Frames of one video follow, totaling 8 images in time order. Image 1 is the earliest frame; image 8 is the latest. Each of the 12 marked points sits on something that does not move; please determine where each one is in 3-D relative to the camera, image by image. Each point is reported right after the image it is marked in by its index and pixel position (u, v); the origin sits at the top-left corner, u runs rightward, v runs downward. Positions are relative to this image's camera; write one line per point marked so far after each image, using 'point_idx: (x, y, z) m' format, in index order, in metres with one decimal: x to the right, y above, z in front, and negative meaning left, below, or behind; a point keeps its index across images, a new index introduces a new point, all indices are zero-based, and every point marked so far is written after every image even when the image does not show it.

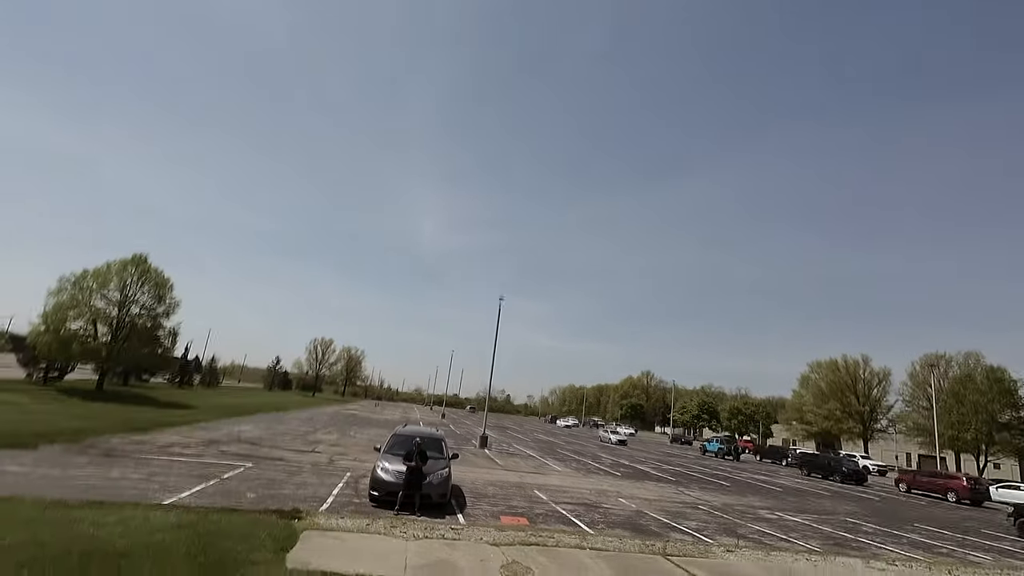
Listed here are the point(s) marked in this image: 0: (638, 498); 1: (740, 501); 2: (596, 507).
0: (+4.5, -7.3, +16.6) m
1: (+8.4, -7.8, +17.4) m
2: (+2.6, -6.5, +14.1) m
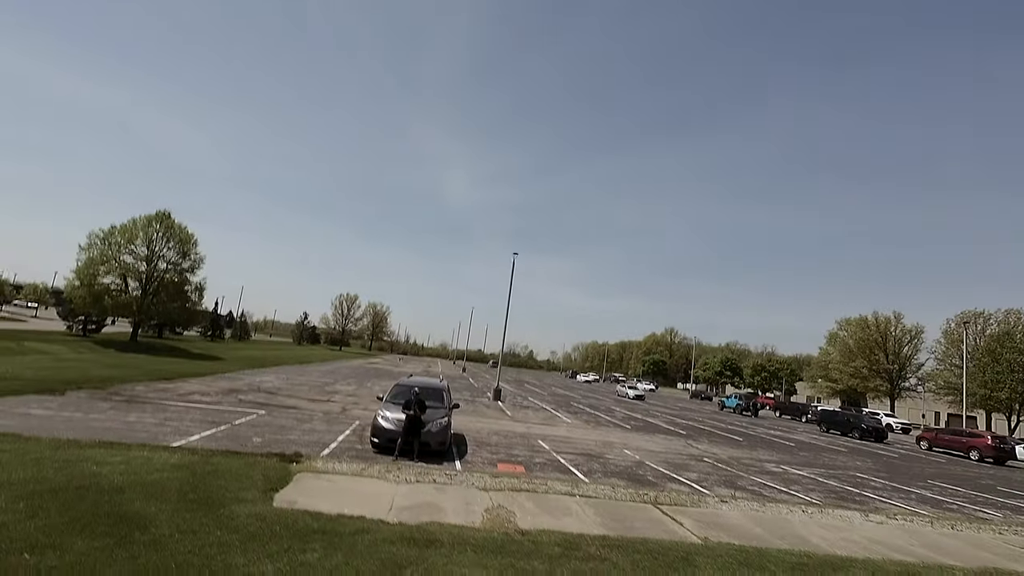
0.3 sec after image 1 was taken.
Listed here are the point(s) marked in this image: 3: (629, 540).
0: (+4.7, -5.7, +16.7) m
1: (+8.5, -6.0, +17.3) m
2: (+2.6, -5.0, +14.2) m
3: (+1.3, -2.9, +5.4) m
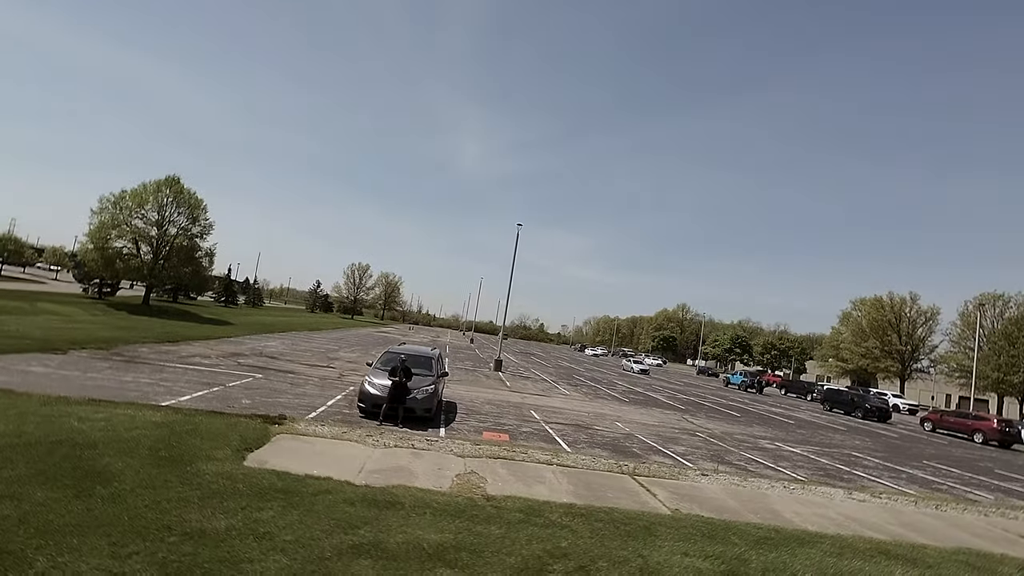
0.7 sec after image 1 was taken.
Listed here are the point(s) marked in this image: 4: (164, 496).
0: (+4.4, -4.7, +16.6) m
1: (+8.2, -5.2, +17.3) m
2: (+2.3, -4.2, +14.2) m
3: (+0.9, -2.5, +5.3) m
4: (-3.7, -2.2, +5.1) m
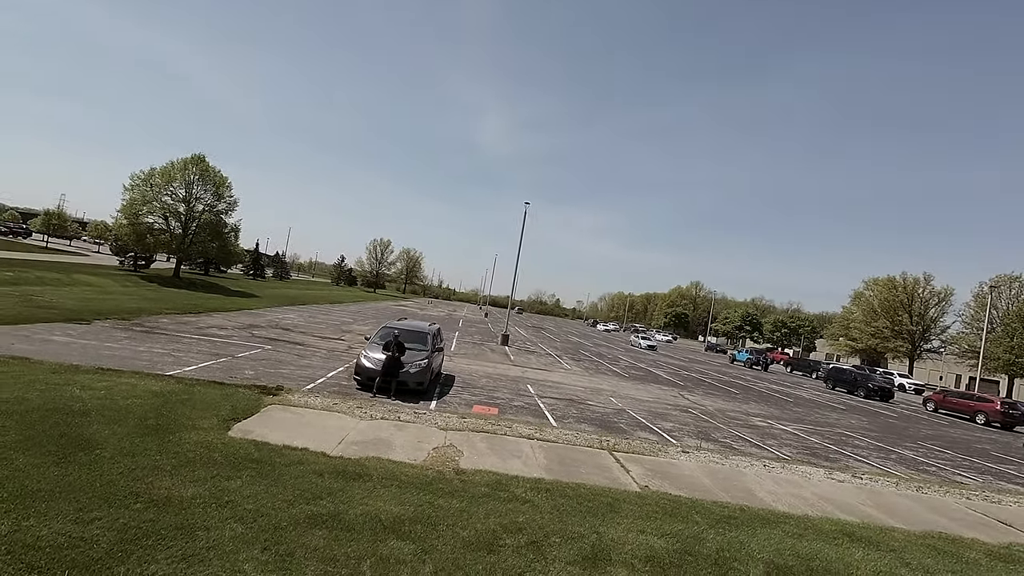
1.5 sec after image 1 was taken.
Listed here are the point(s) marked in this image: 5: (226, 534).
0: (+4.2, -3.9, +16.7) m
1: (+8.1, -4.4, +17.3) m
2: (+2.1, -3.5, +14.2) m
3: (+0.6, -2.2, +5.4) m
4: (-4.0, -1.9, +5.2) m
5: (-2.0, -1.7, +3.3) m
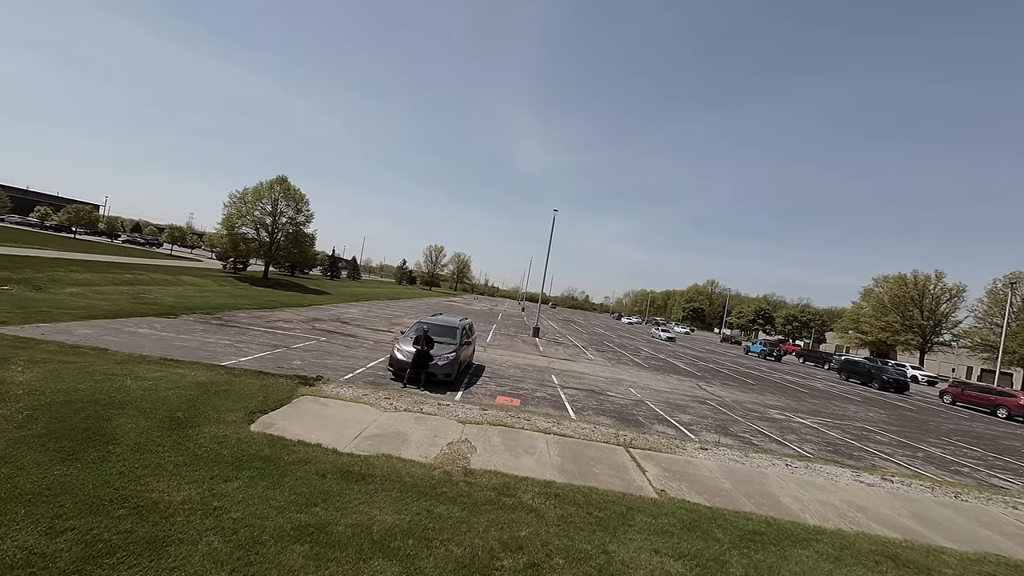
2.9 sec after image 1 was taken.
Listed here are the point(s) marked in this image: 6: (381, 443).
0: (+4.6, -3.4, +16.3) m
1: (+8.5, -3.9, +16.8) m
2: (+2.4, -3.1, +13.9) m
3: (+0.6, -2.1, +5.0) m
4: (-4.0, -1.8, +4.9) m
5: (-2.0, -1.7, +3.1) m
6: (-1.9, -2.1, +6.6) m
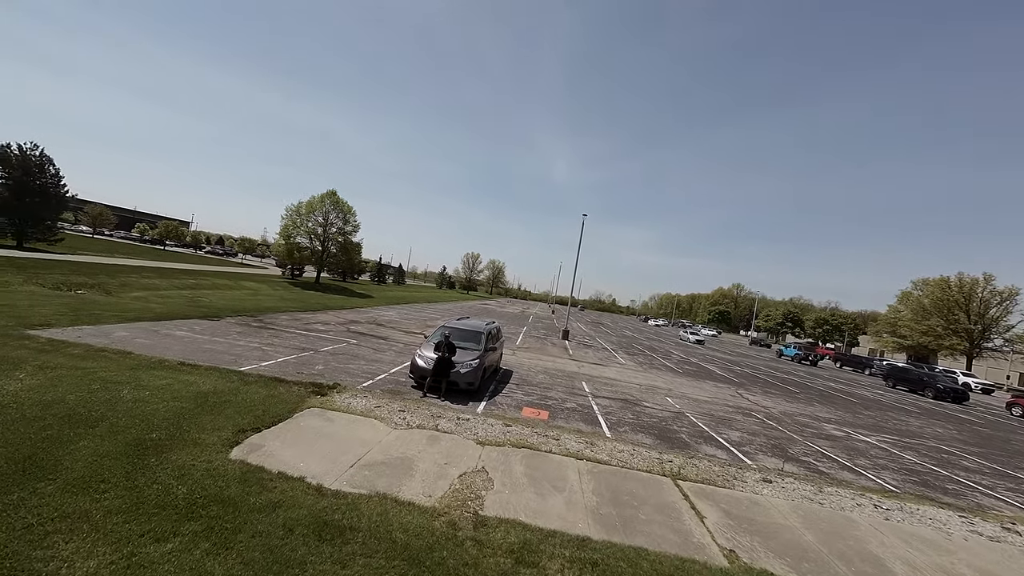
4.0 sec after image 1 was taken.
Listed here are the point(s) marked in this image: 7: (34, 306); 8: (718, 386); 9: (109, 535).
0: (+5.3, -3.4, +14.9) m
1: (+9.2, -3.9, +15.1) m
2: (+3.1, -3.1, +12.6) m
3: (+0.8, -2.1, +3.8) m
4: (-3.8, -1.8, +4.0) m
5: (-1.9, -1.7, +2.0) m
6: (-1.6, -2.2, +5.5) m
7: (-17.0, -0.6, +17.2) m
8: (+8.1, -3.9, +18.8) m
9: (-3.1, -1.8, +3.6) m
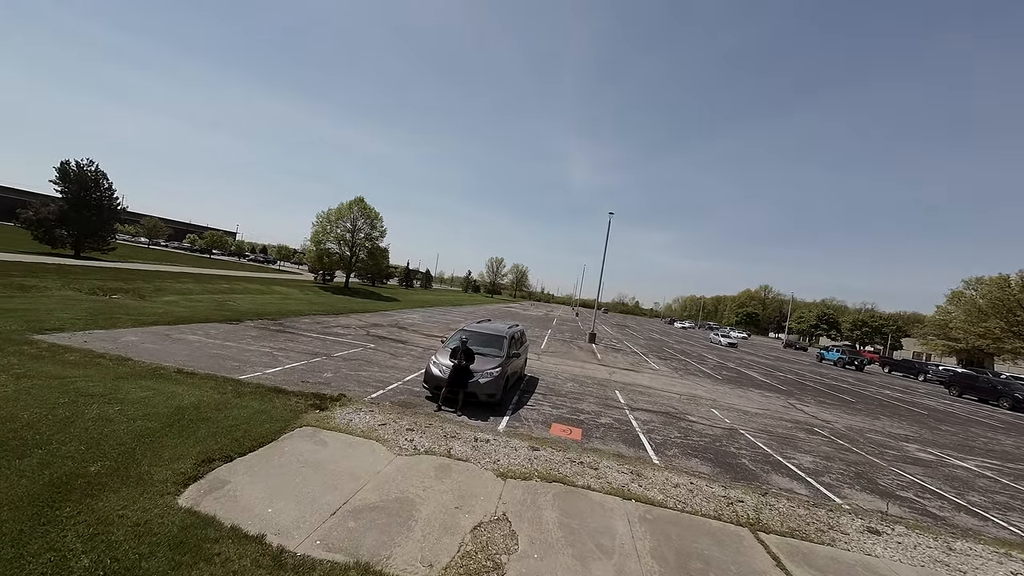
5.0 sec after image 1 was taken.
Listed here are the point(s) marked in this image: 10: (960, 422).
0: (+6.1, -3.4, +13.2) m
1: (+10.0, -3.8, +13.3) m
2: (+3.7, -3.0, +11.0) m
3: (+1.0, -2.0, +2.4) m
4: (-3.6, -1.8, +2.8) m
5: (-1.8, -1.6, +0.7) m
6: (-1.4, -2.1, +4.2) m
7: (-16.2, -0.7, +16.6) m
8: (+9.0, -3.9, +17.0) m
9: (-2.9, -1.8, +2.3) m
10: (+15.3, -4.5, +16.1) m
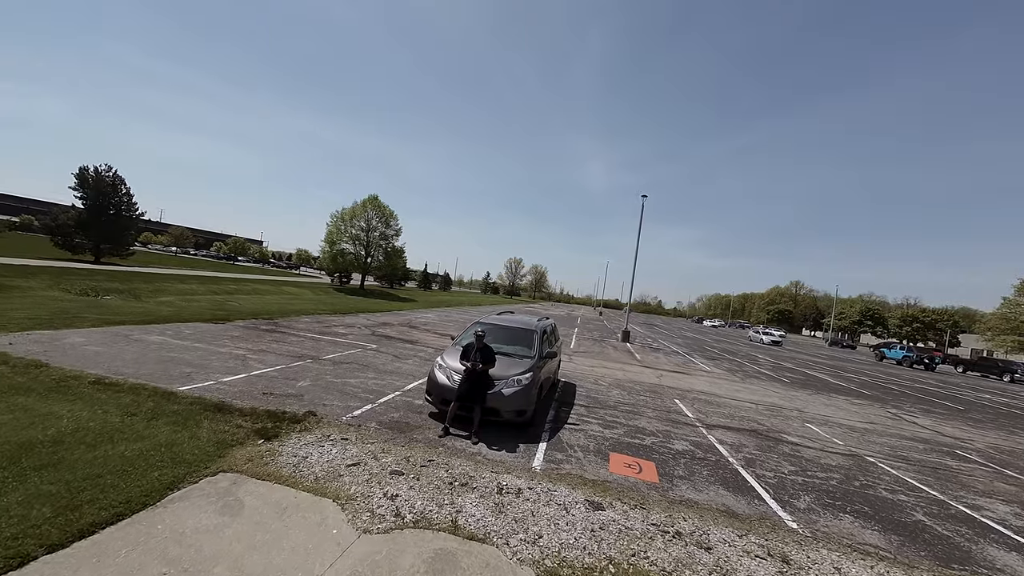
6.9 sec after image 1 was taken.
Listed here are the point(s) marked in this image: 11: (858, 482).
0: (+6.8, -2.9, +10.1) m
1: (+10.7, -3.3, +10.0) m
2: (+4.3, -2.6, +8.1) m
3: (+1.2, -1.6, -0.4) m
4: (-3.4, -1.4, +0.2) m
5: (-1.7, -1.2, -2.0) m
6: (-1.1, -1.7, +1.5) m
7: (-15.3, -0.6, +14.6) m
8: (+9.9, -3.3, +13.8) m
9: (-2.7, -1.4, -0.3) m
10: (+16.2, -3.9, +12.6) m
11: (+4.5, -2.5, +6.3) m
